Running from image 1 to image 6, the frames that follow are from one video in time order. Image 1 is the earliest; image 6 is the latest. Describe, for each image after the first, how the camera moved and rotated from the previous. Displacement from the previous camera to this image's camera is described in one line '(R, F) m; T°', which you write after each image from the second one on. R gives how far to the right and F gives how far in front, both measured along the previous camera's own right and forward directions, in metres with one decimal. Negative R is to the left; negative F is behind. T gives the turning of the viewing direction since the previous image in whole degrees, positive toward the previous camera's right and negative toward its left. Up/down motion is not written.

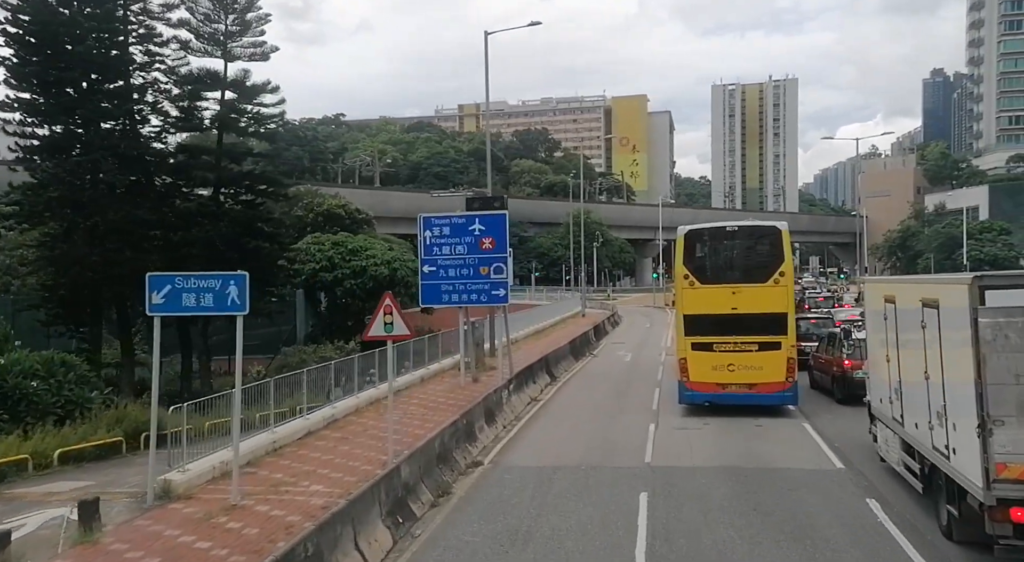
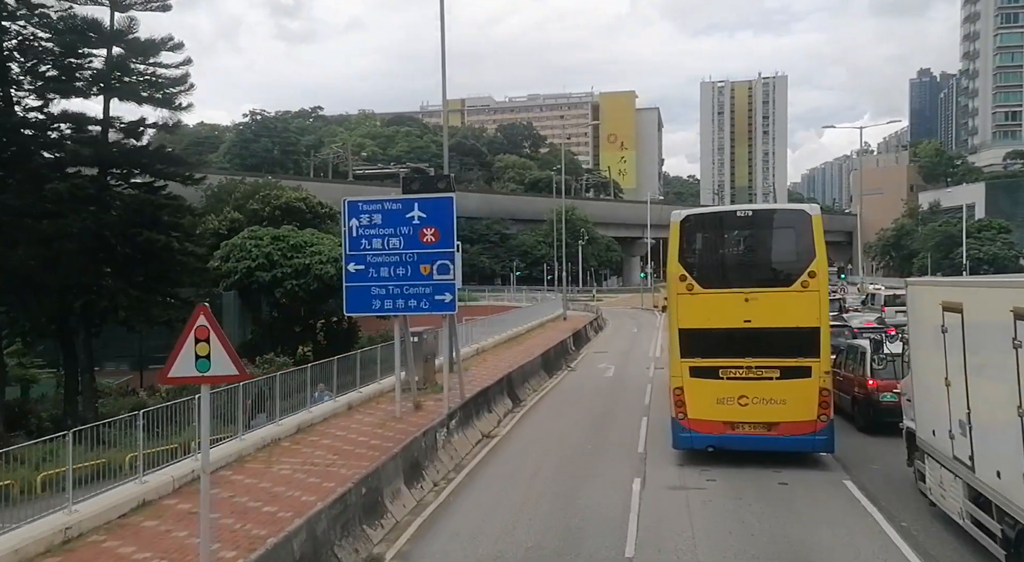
(+0.7, +4.3) m; +1°
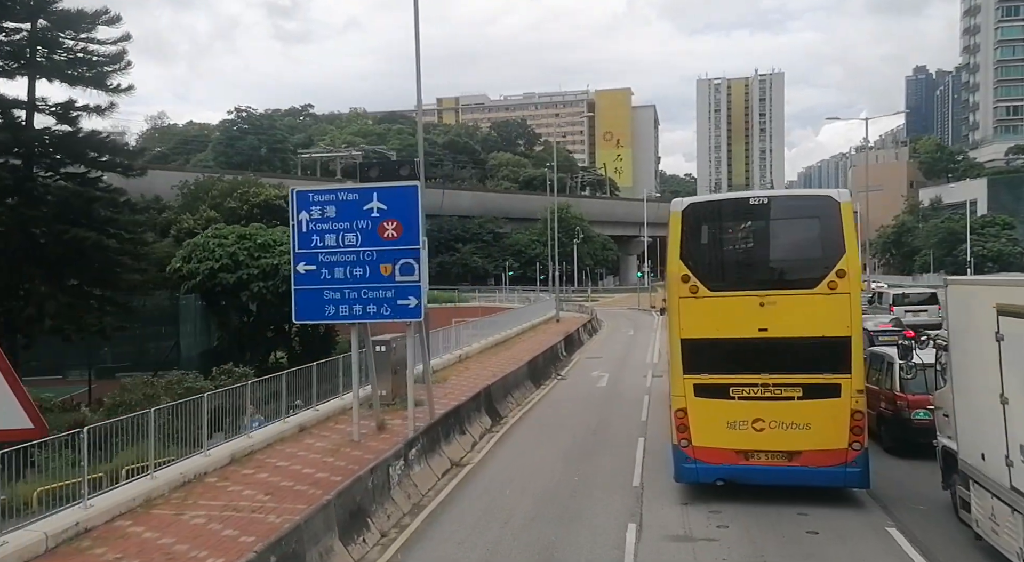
(+0.4, +2.2) m; 0°
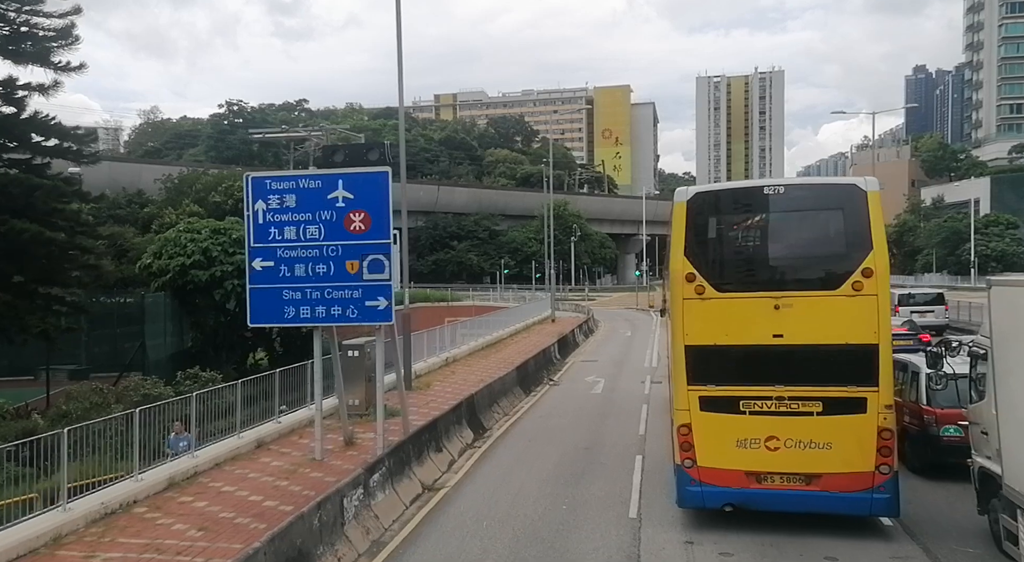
(+0.2, +1.6) m; 0°
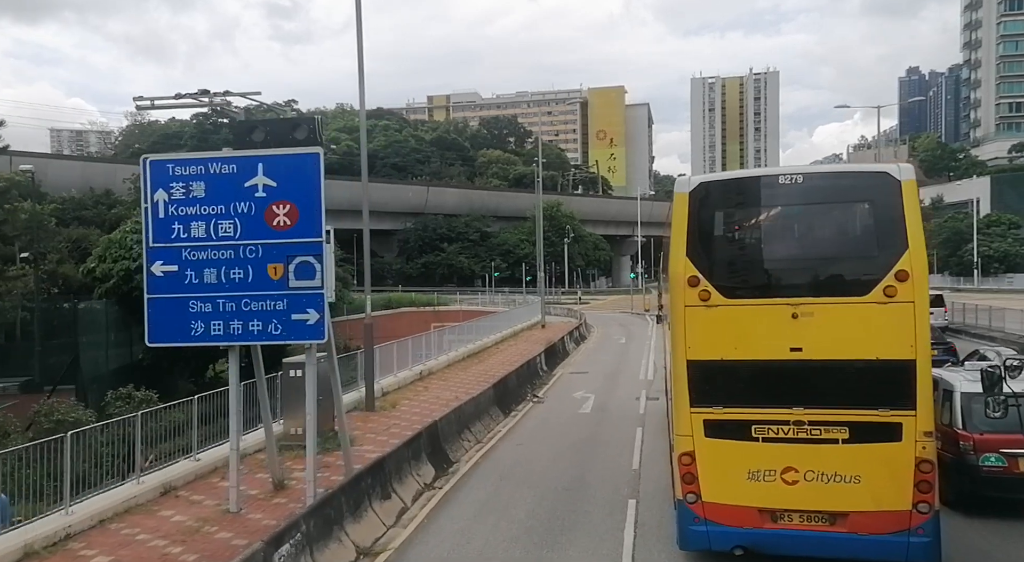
(+0.4, +2.4) m; 0°
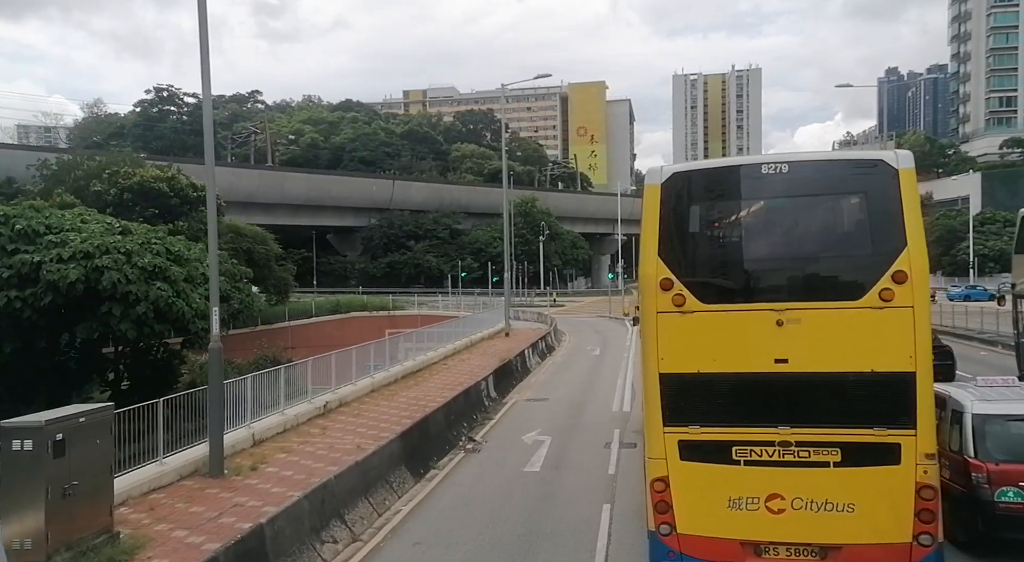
(+1.0, +5.3) m; +1°
